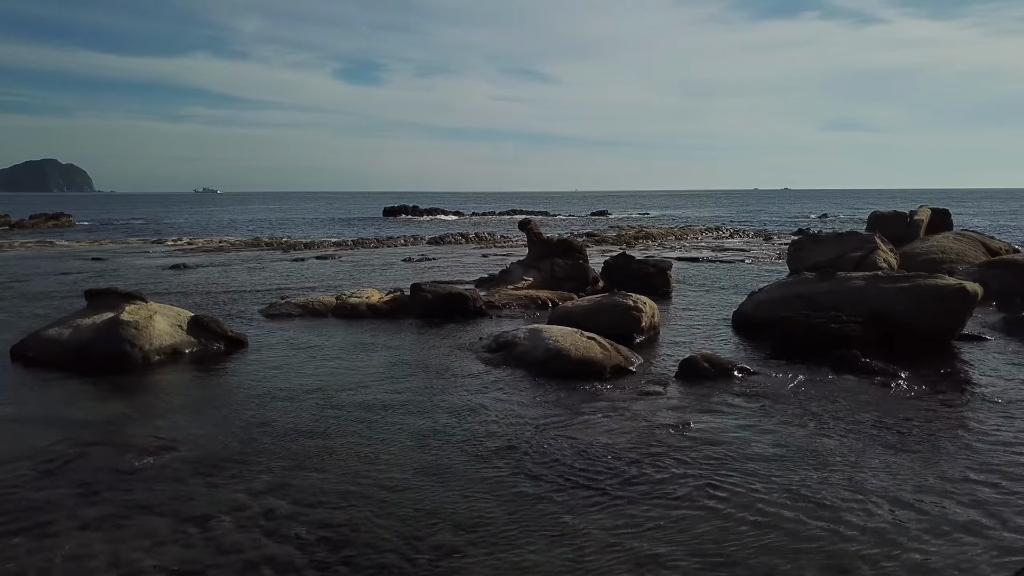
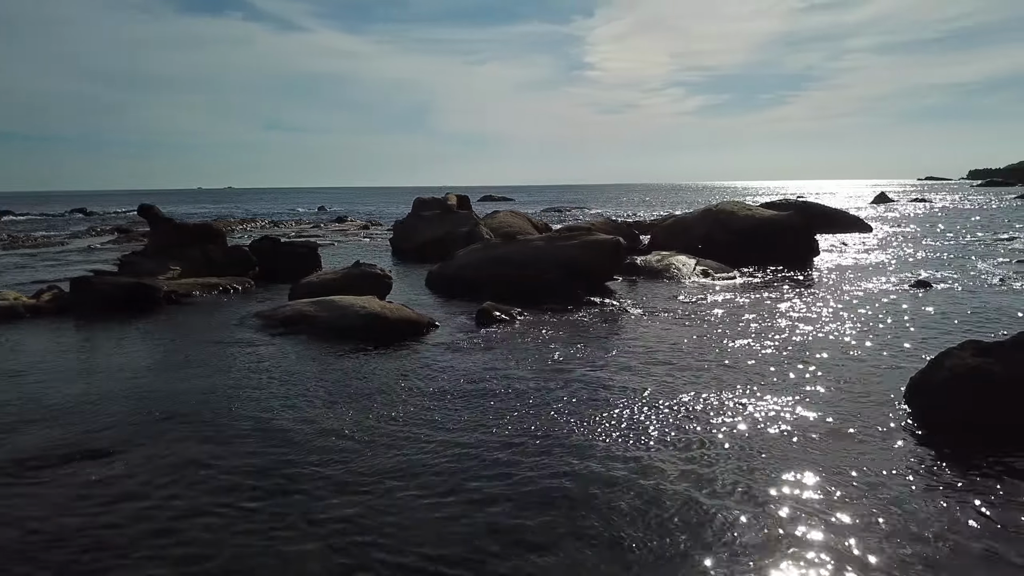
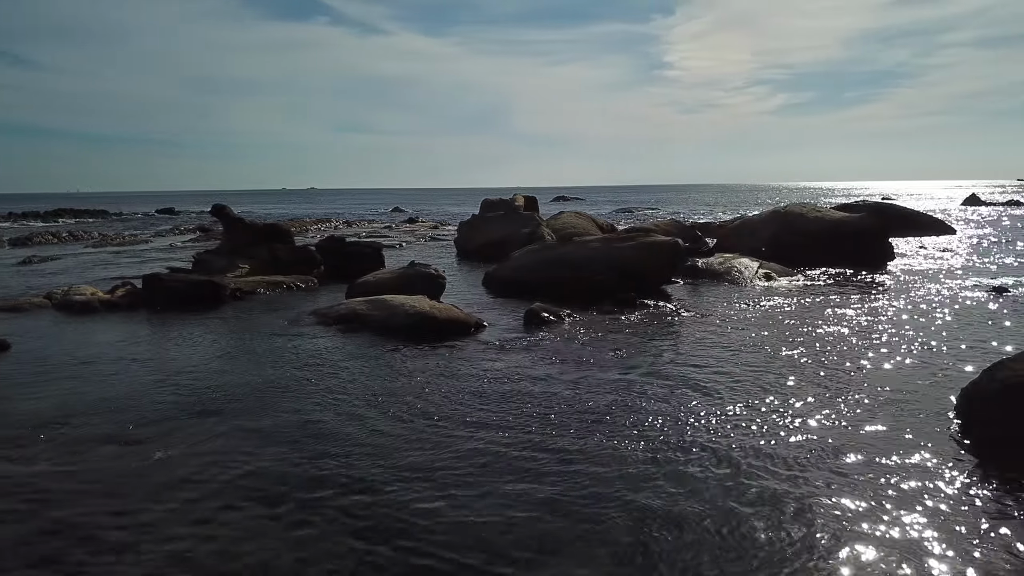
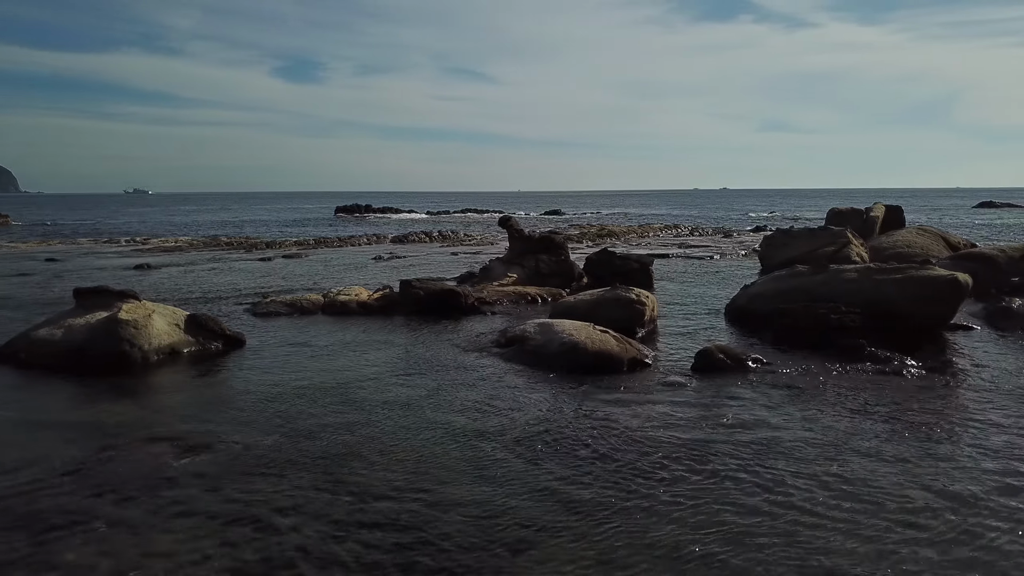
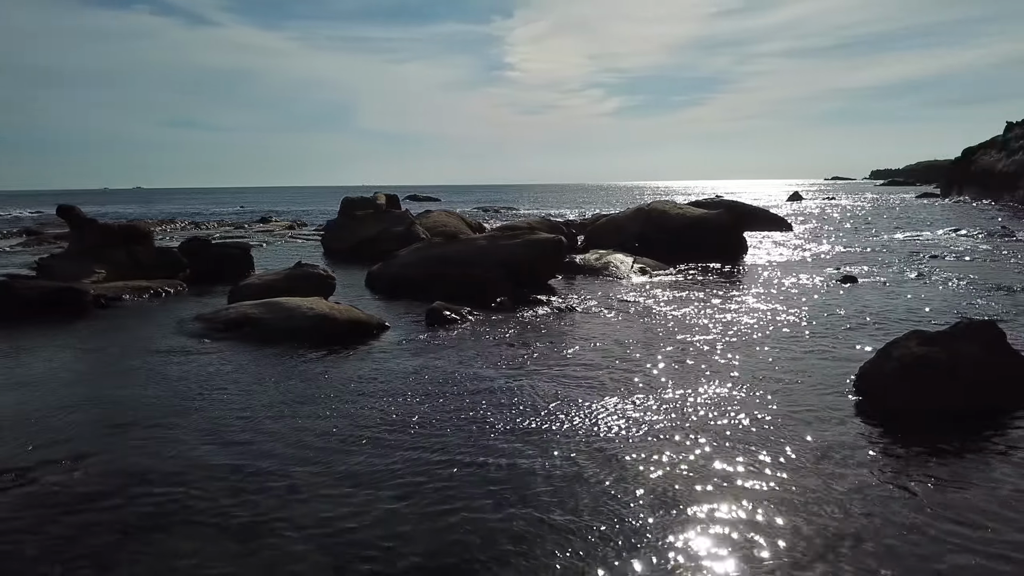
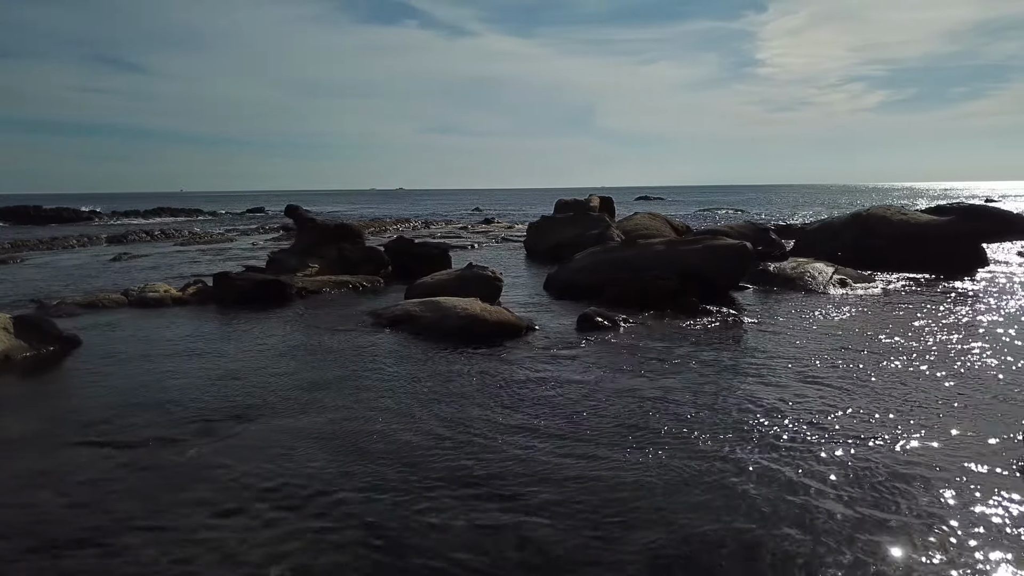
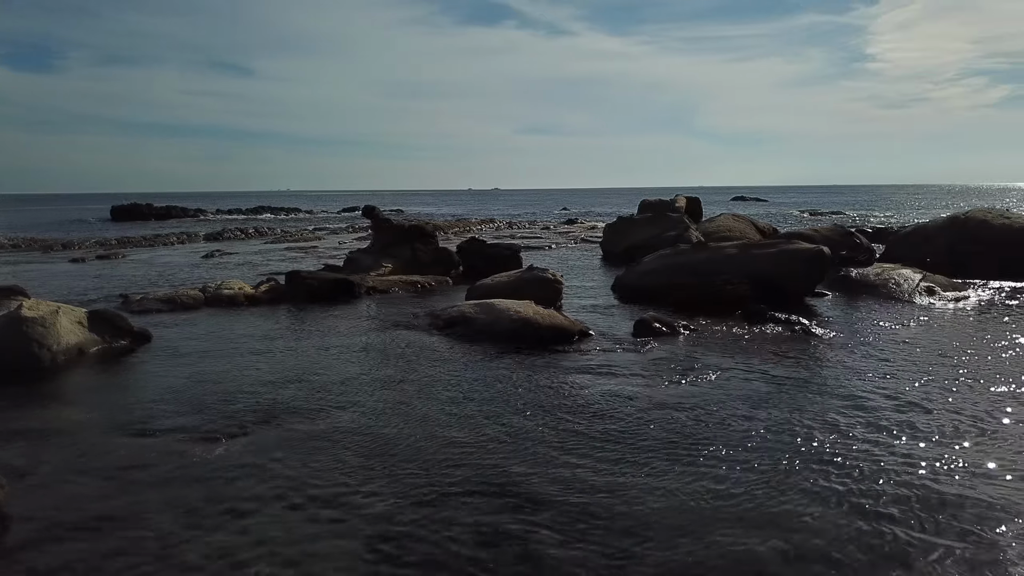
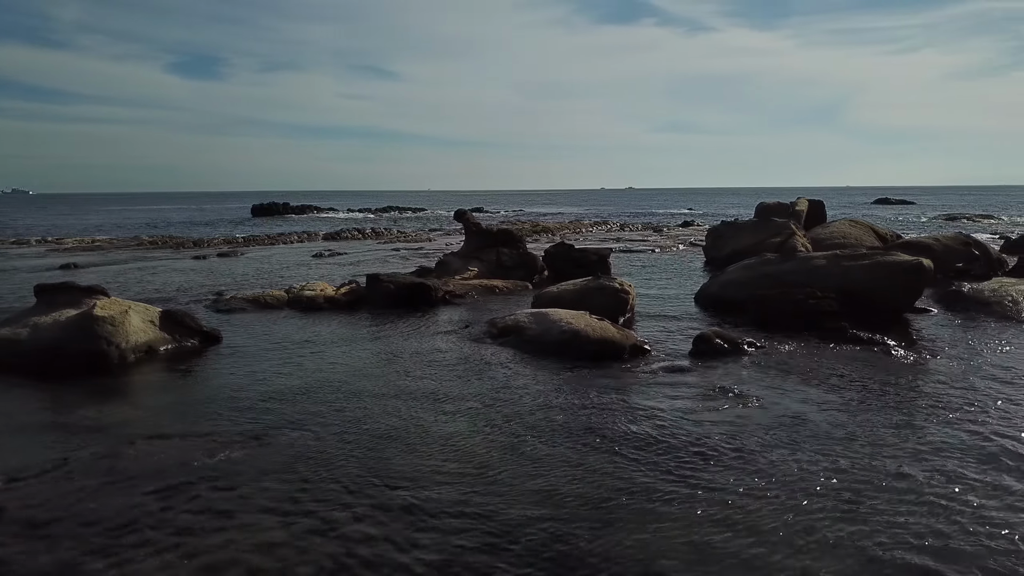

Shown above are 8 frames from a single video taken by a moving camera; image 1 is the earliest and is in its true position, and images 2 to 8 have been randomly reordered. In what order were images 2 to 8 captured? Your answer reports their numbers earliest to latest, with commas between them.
4, 8, 7, 6, 3, 2, 5
